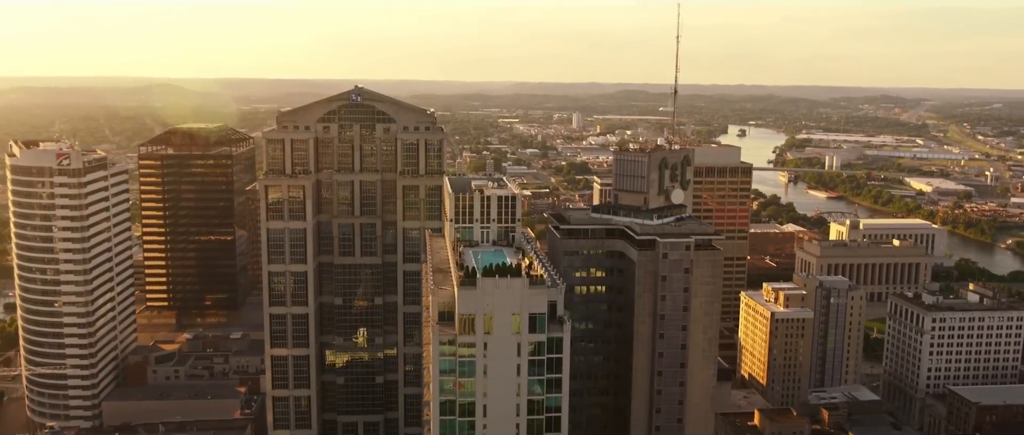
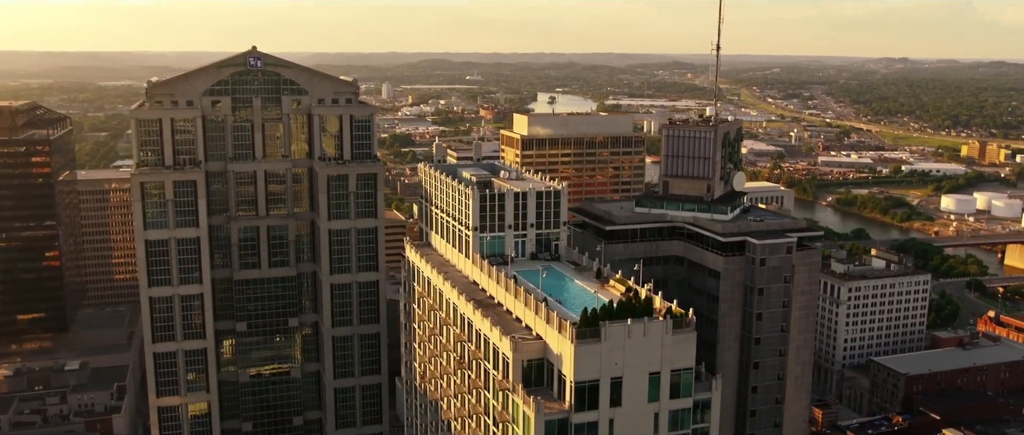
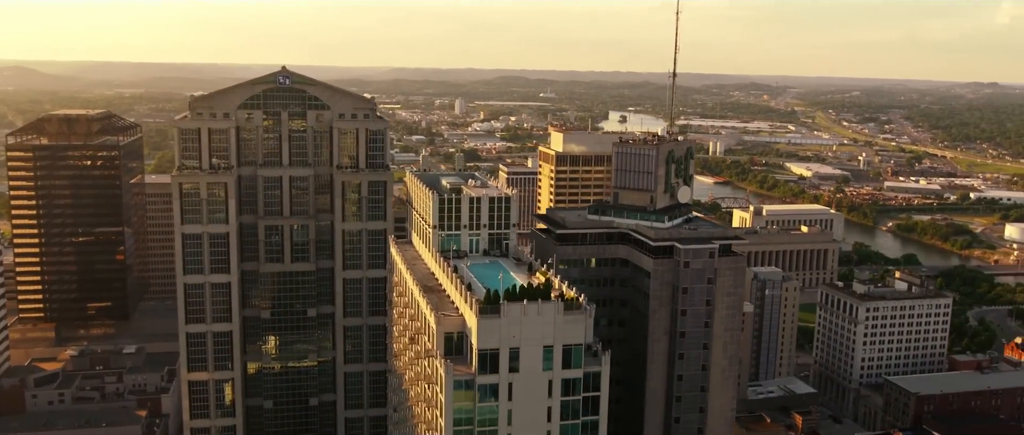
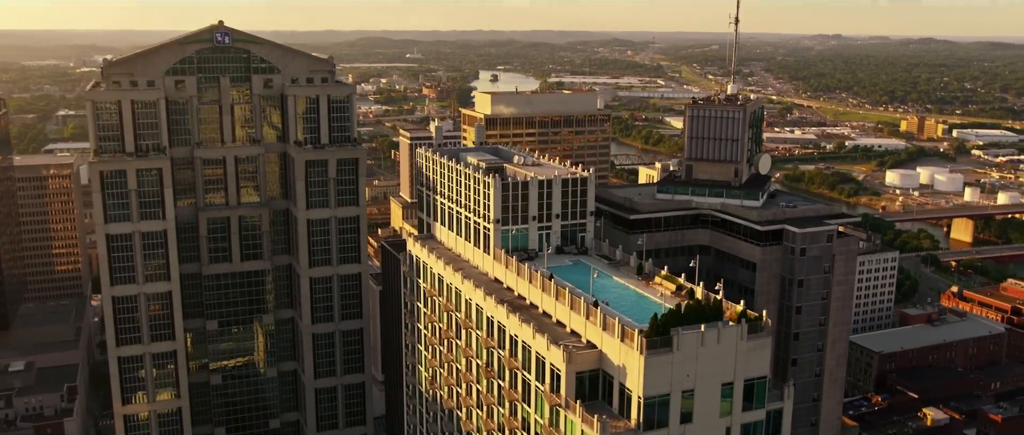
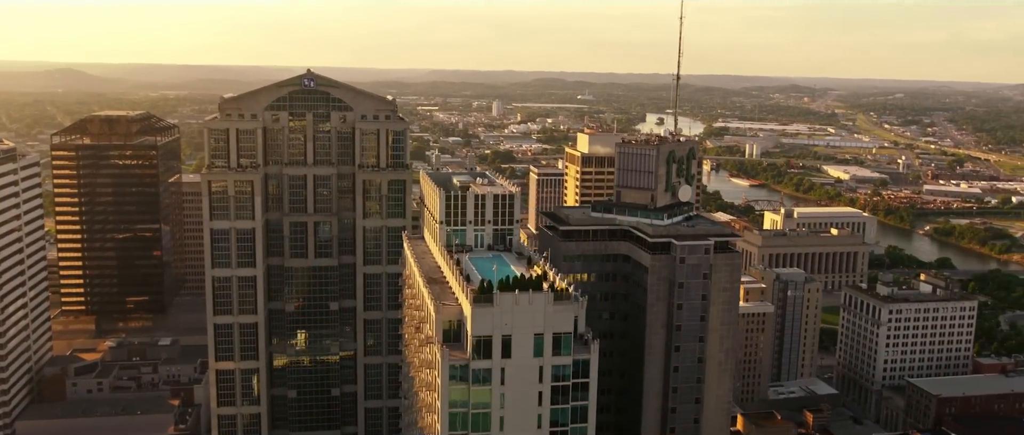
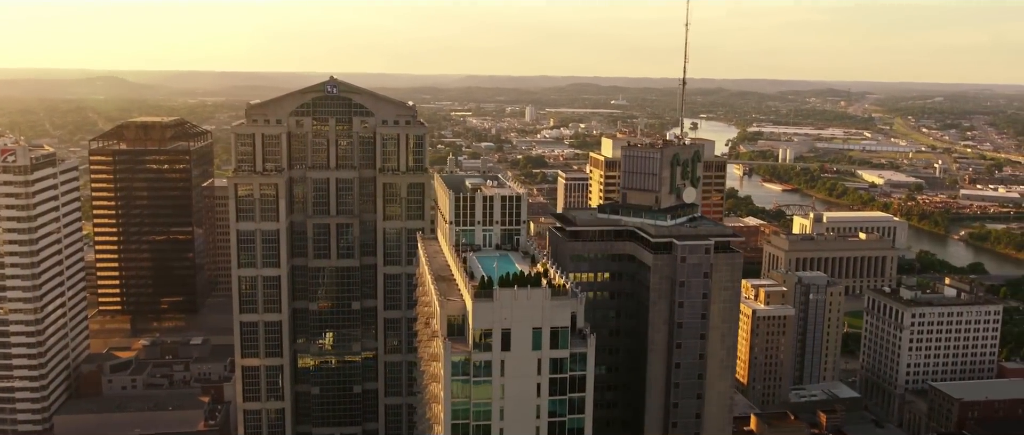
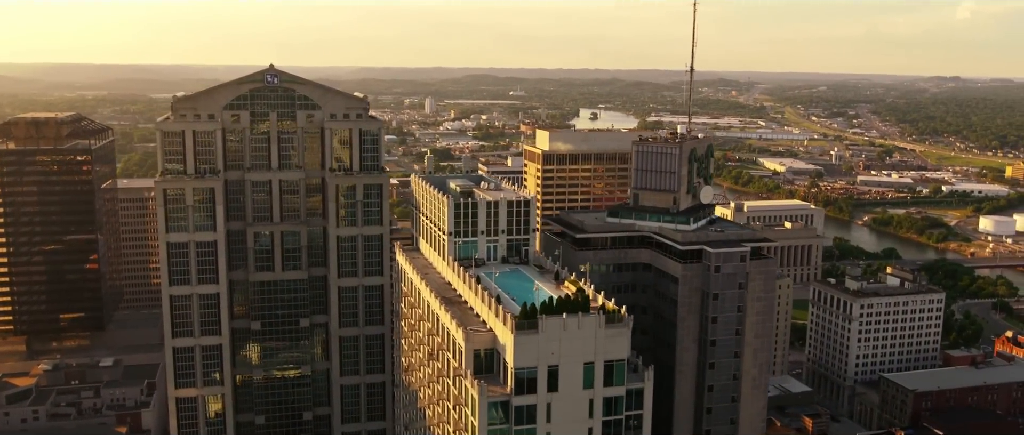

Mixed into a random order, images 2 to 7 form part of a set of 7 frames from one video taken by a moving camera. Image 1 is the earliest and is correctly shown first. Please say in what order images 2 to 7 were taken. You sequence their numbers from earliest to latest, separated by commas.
6, 5, 3, 7, 2, 4
